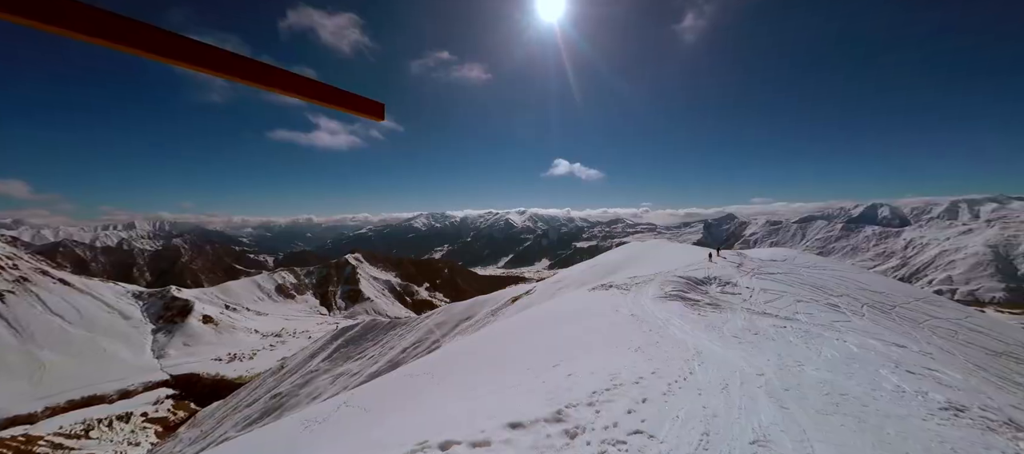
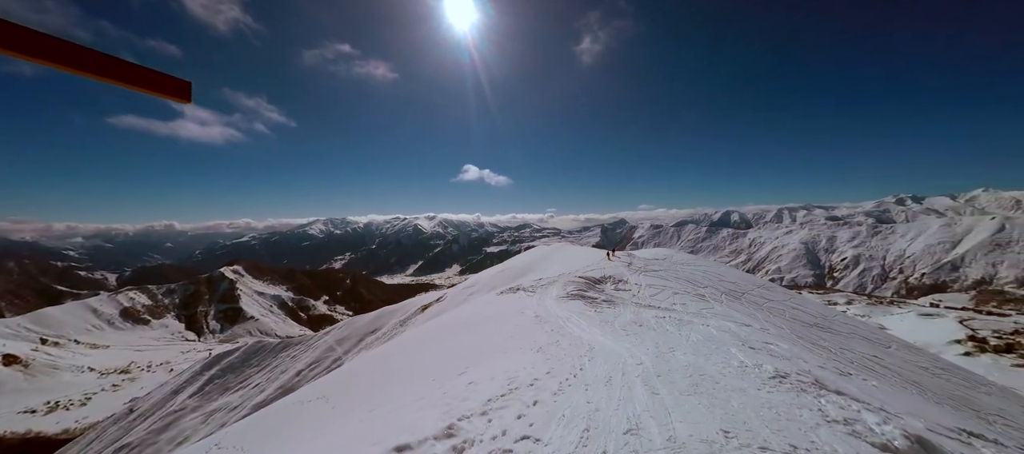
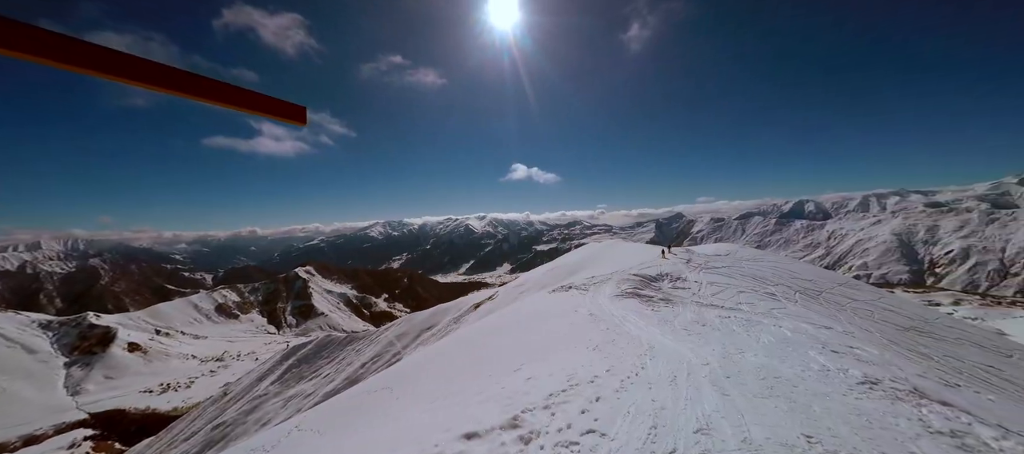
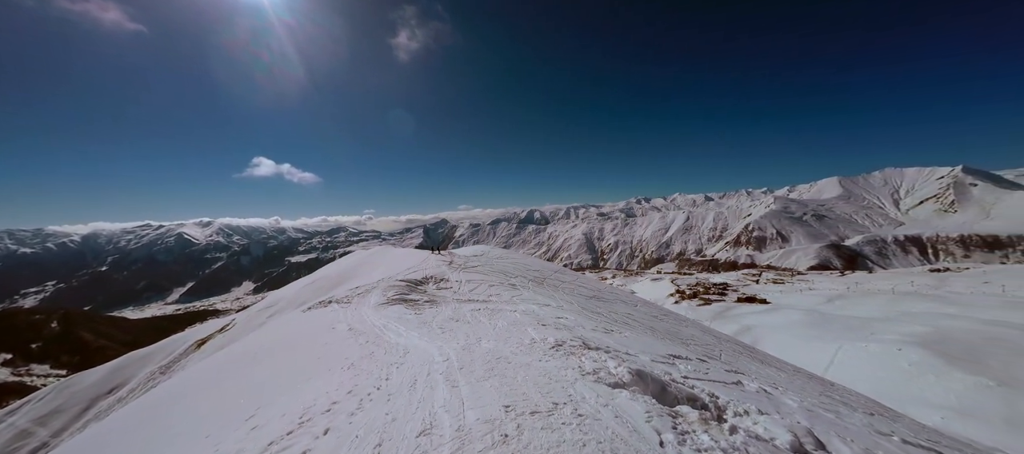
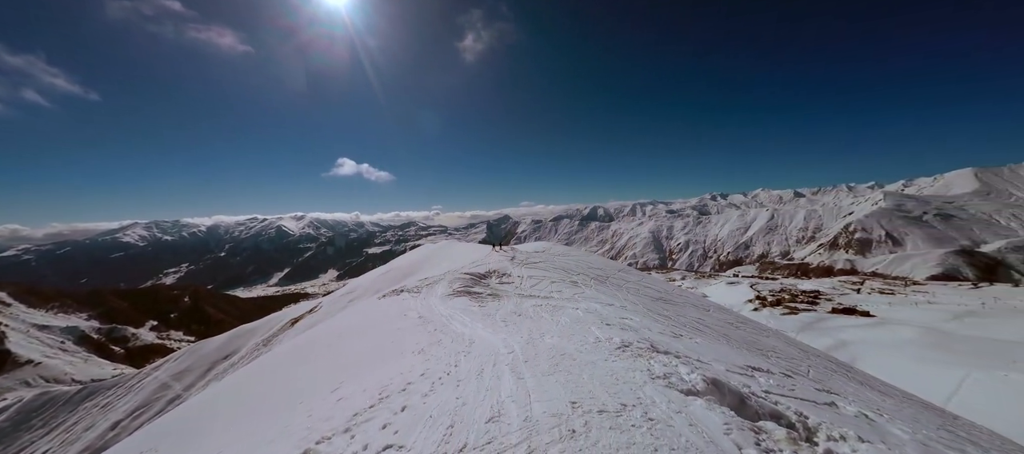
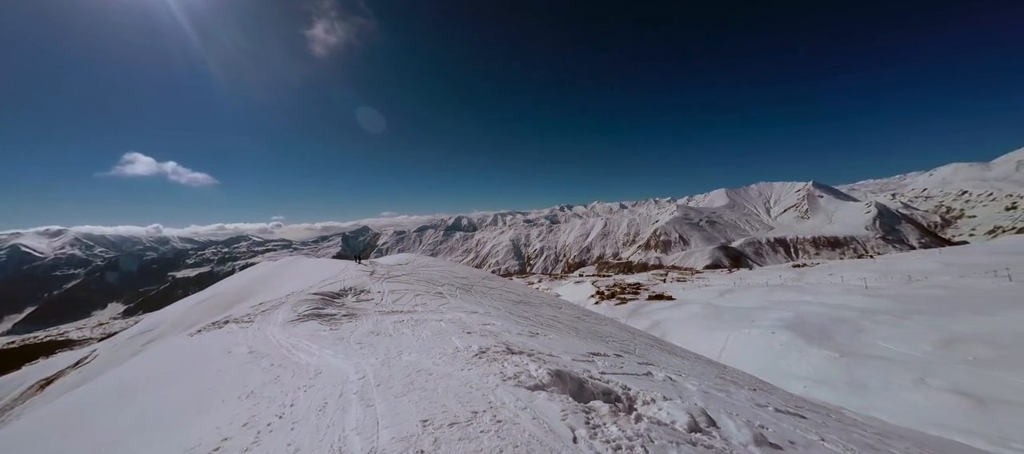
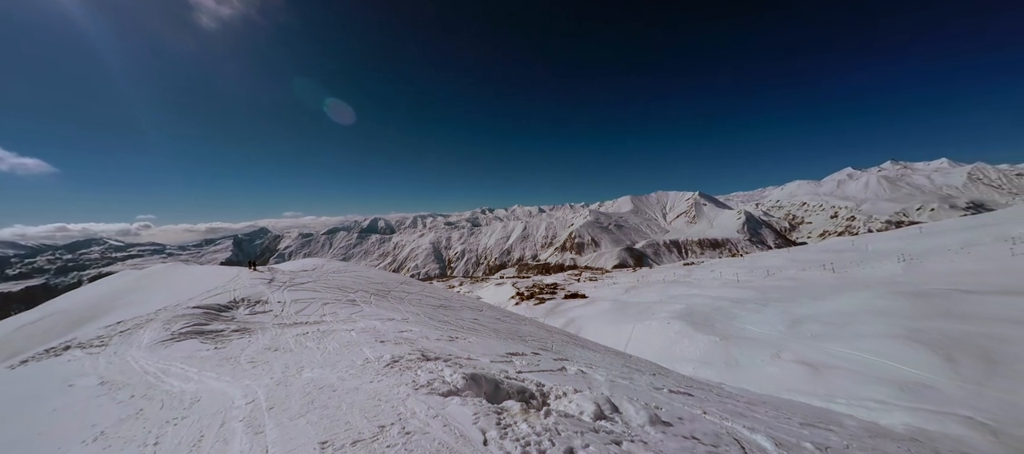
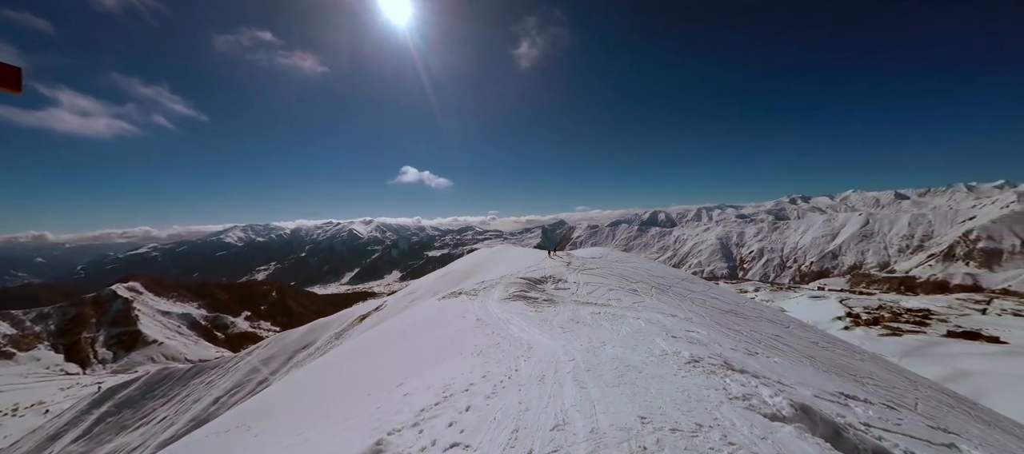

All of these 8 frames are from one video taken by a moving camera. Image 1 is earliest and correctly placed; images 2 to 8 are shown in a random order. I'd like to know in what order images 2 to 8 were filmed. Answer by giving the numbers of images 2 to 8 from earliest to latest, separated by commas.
3, 2, 8, 5, 4, 6, 7
